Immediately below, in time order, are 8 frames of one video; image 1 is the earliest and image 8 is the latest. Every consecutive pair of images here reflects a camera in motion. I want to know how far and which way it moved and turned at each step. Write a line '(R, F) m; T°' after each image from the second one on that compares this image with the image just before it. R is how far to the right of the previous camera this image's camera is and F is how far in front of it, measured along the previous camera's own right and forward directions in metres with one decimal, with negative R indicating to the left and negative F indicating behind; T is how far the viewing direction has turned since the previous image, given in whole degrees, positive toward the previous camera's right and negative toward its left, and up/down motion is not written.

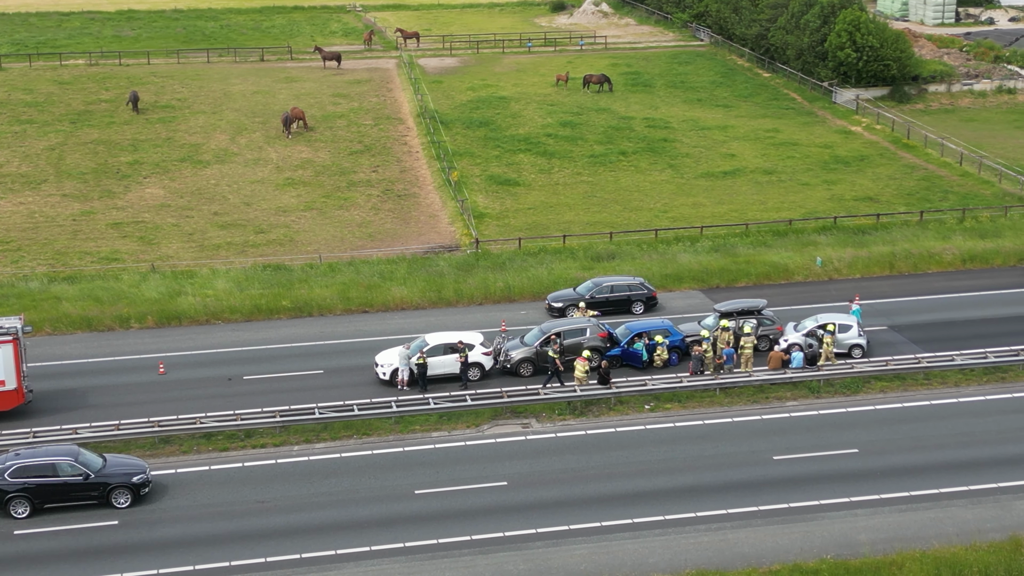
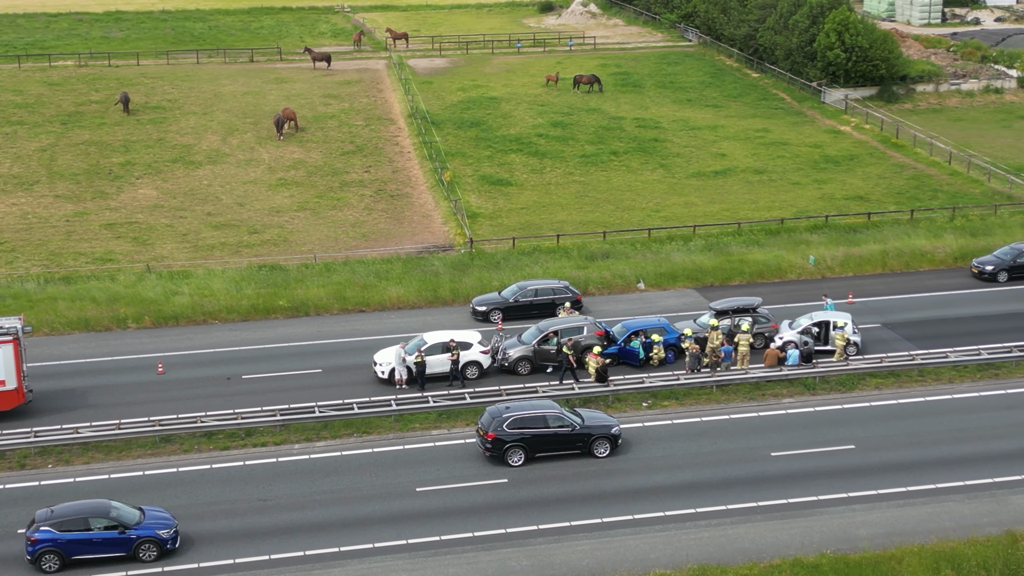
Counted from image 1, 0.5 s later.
(-0.3, -0.1) m; +1°
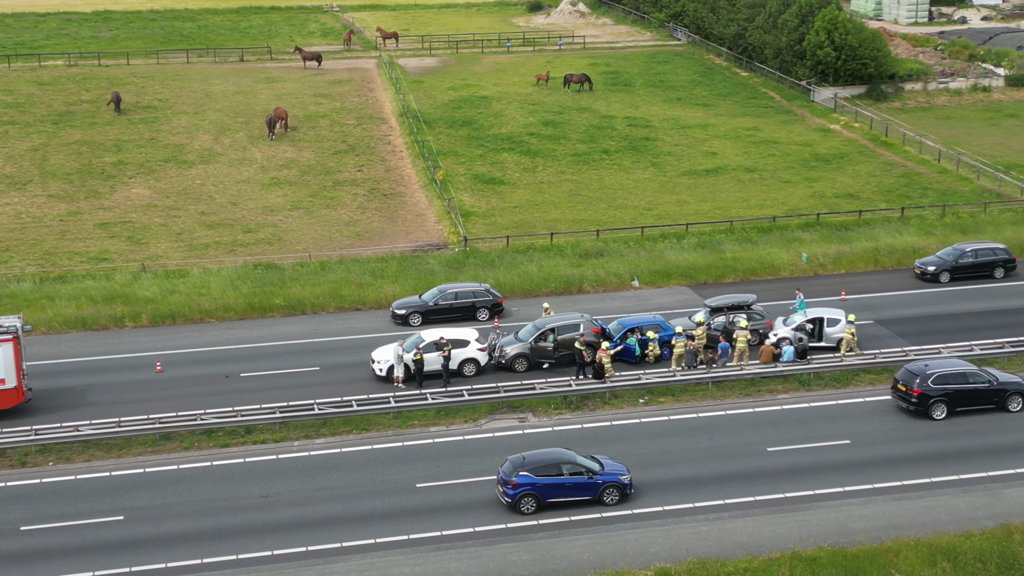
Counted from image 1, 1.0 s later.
(-0.2, -0.1) m; +1°
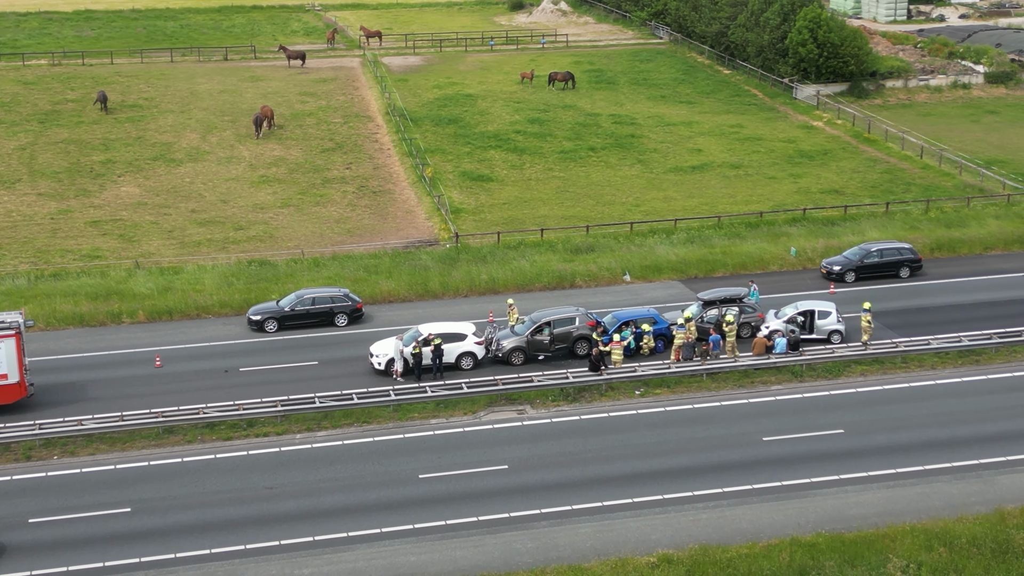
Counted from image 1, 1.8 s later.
(-0.4, -0.2) m; +1°
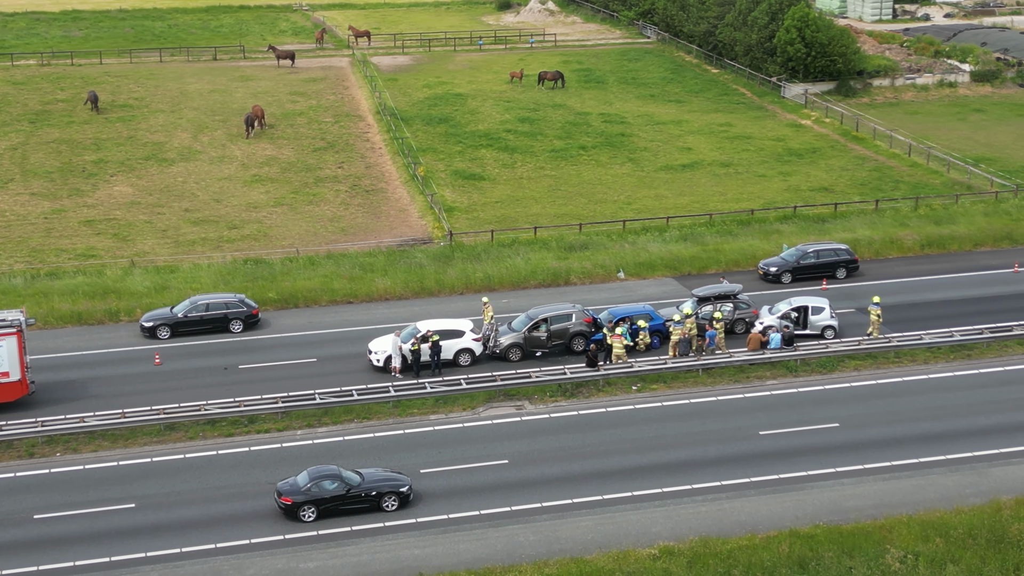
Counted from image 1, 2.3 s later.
(-0.3, -0.2) m; +1°
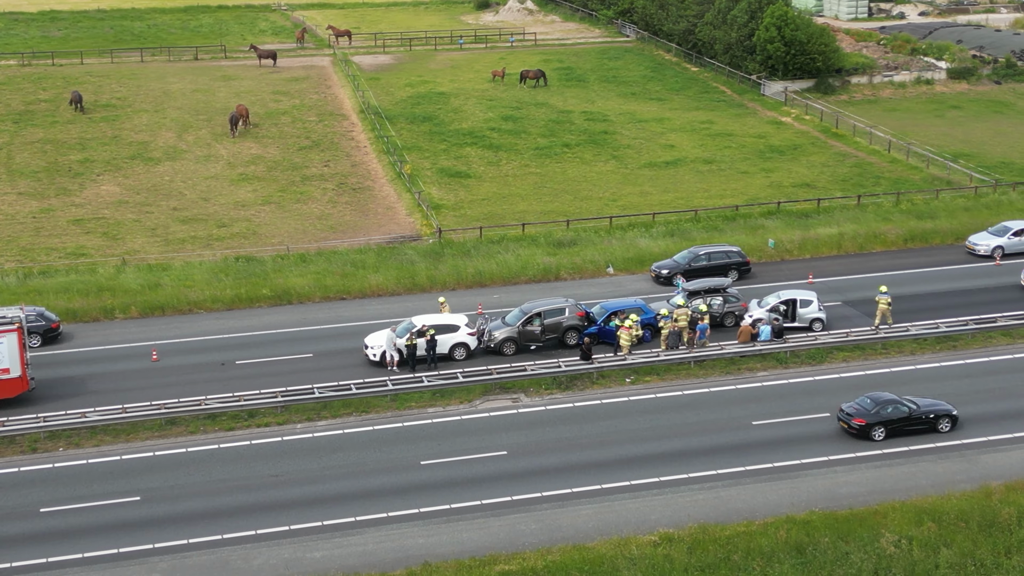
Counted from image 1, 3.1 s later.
(-0.4, -0.3) m; +1°
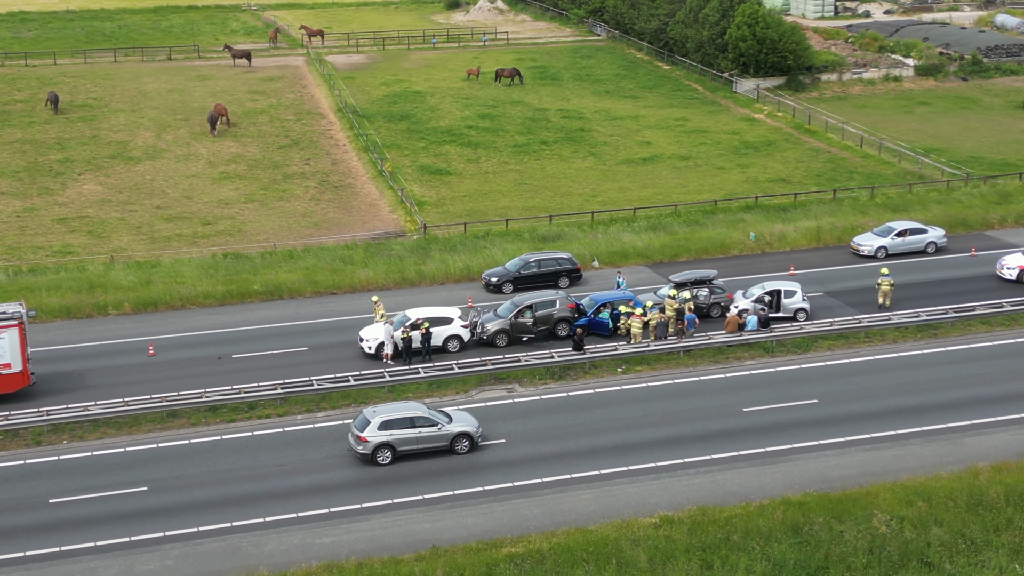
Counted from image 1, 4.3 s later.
(-0.6, -0.4) m; +1°
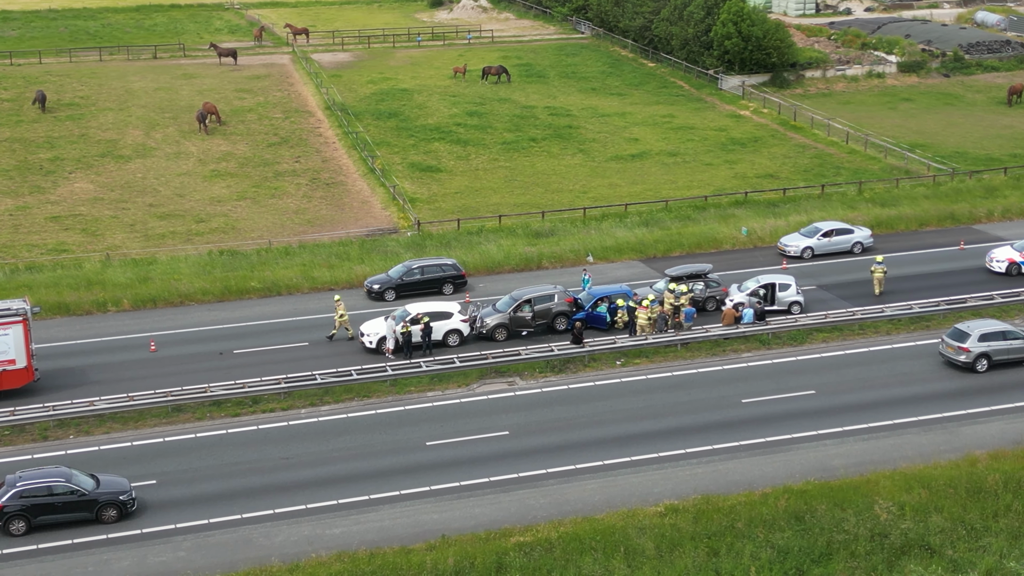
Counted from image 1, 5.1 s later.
(-0.4, -0.2) m; +1°
